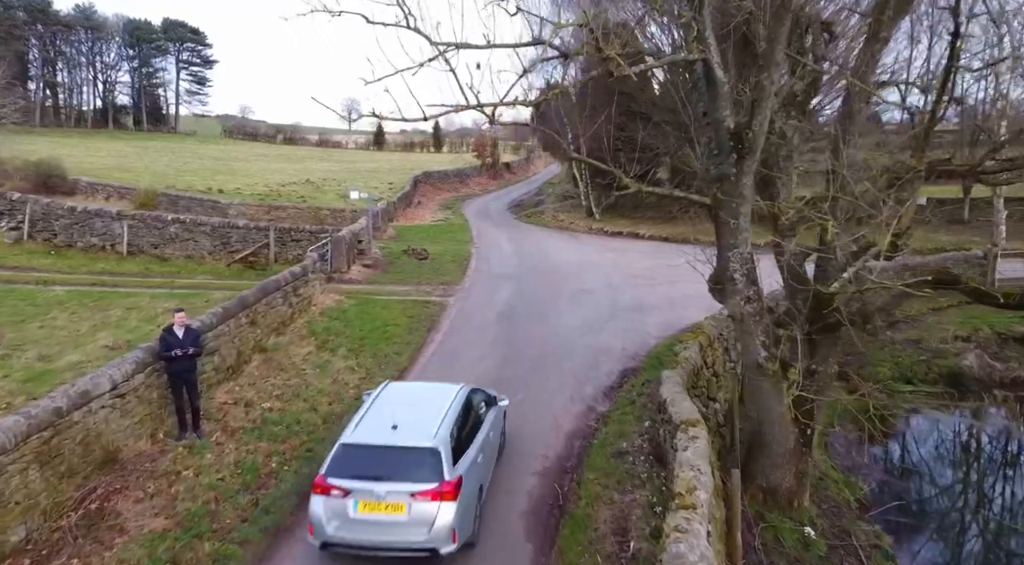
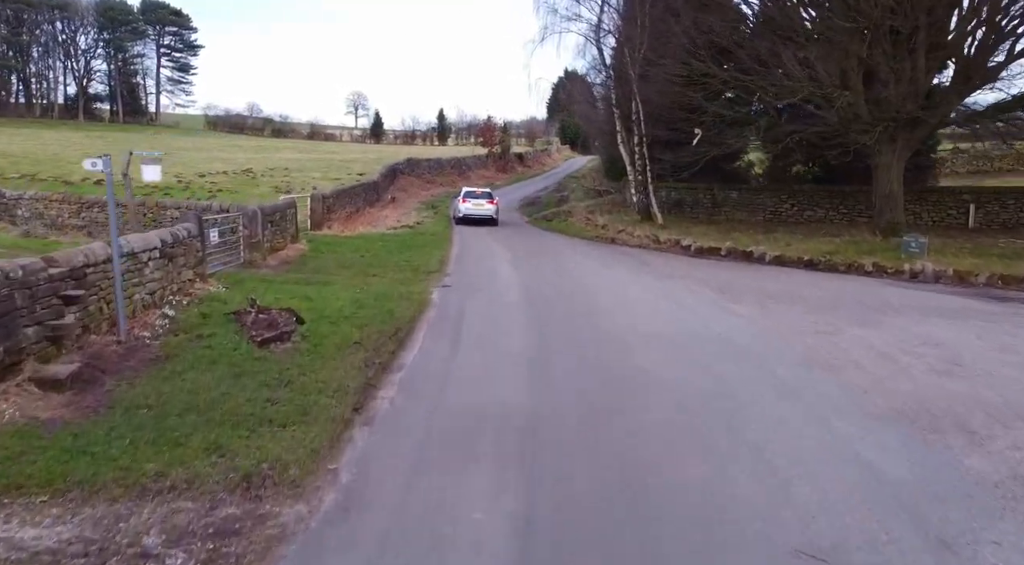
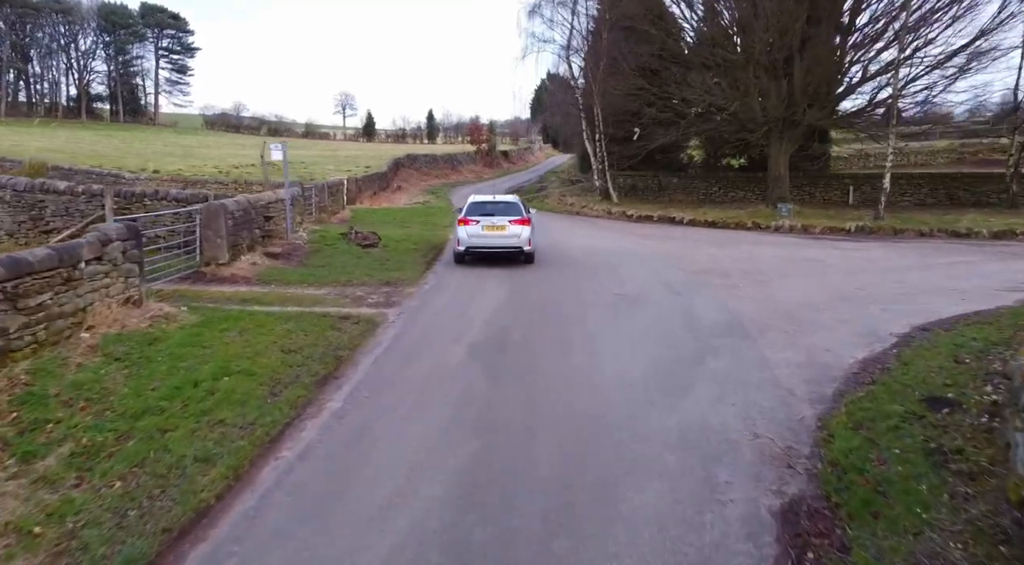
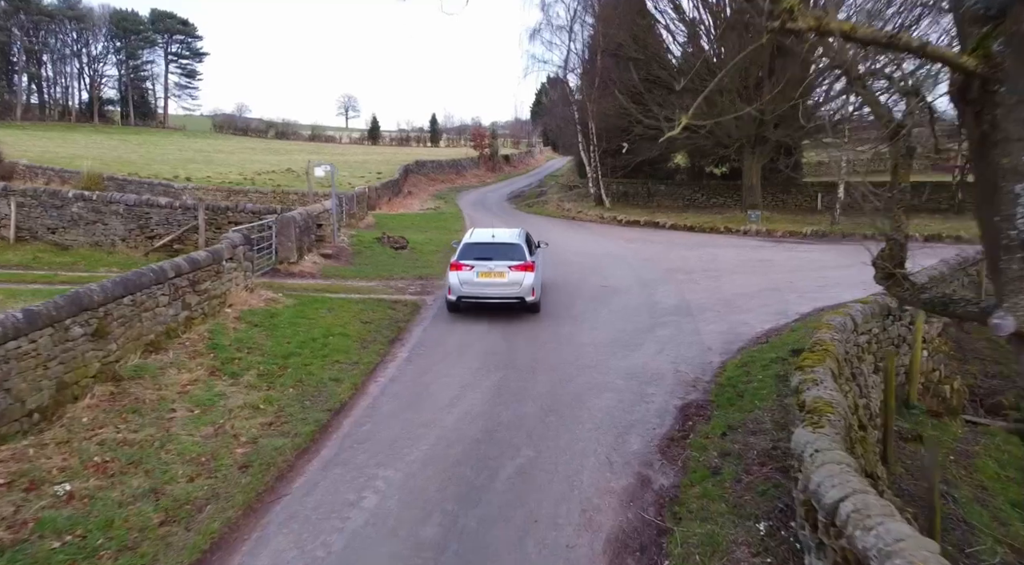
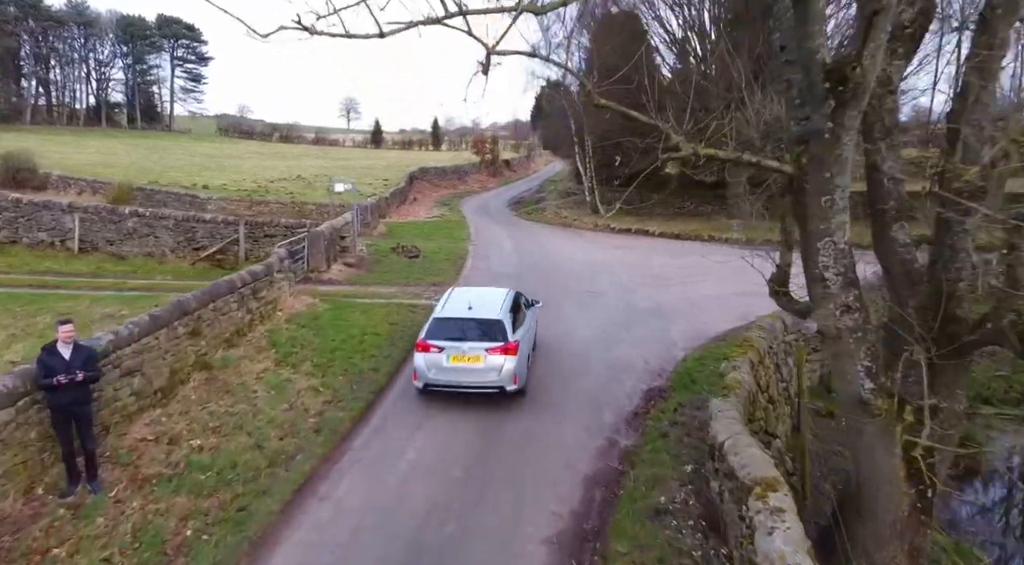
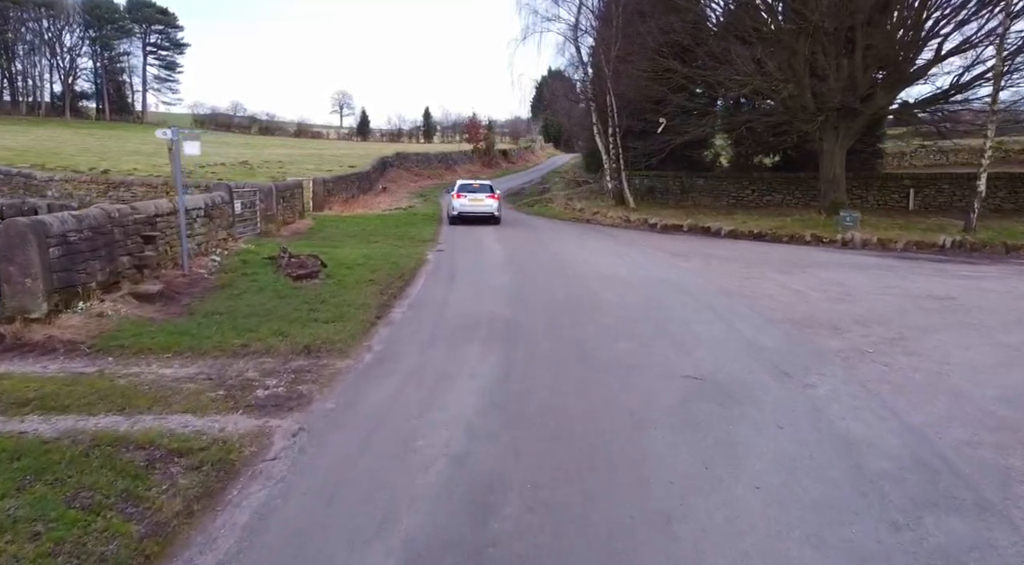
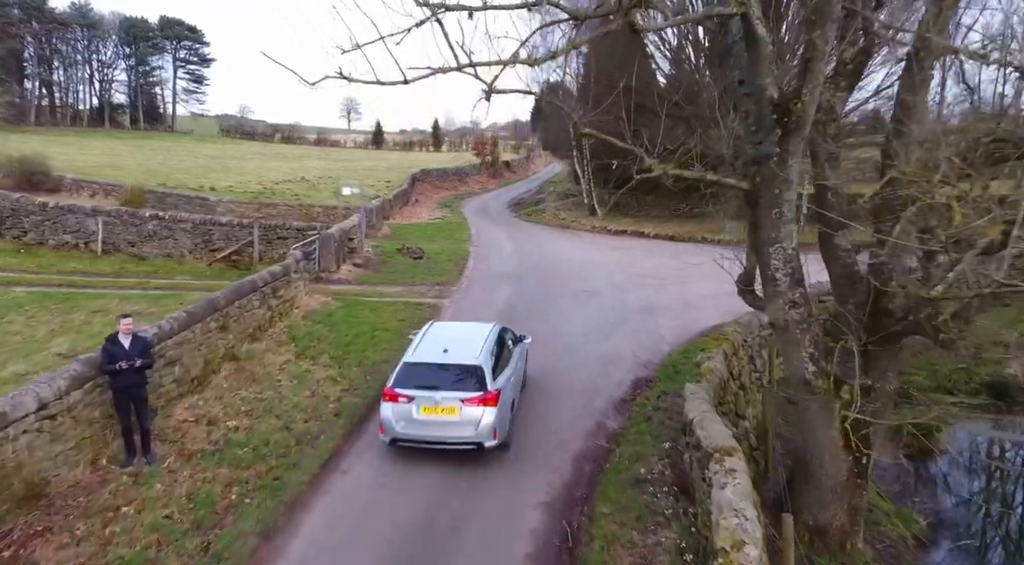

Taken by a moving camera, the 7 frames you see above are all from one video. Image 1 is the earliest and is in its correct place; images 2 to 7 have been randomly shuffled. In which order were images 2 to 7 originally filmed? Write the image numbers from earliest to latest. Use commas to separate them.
7, 5, 4, 3, 6, 2
